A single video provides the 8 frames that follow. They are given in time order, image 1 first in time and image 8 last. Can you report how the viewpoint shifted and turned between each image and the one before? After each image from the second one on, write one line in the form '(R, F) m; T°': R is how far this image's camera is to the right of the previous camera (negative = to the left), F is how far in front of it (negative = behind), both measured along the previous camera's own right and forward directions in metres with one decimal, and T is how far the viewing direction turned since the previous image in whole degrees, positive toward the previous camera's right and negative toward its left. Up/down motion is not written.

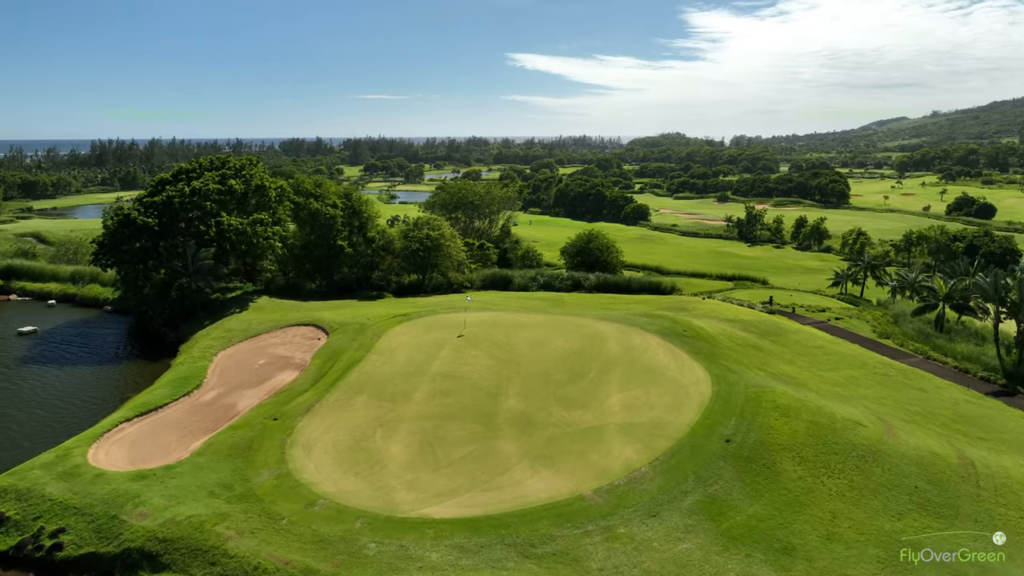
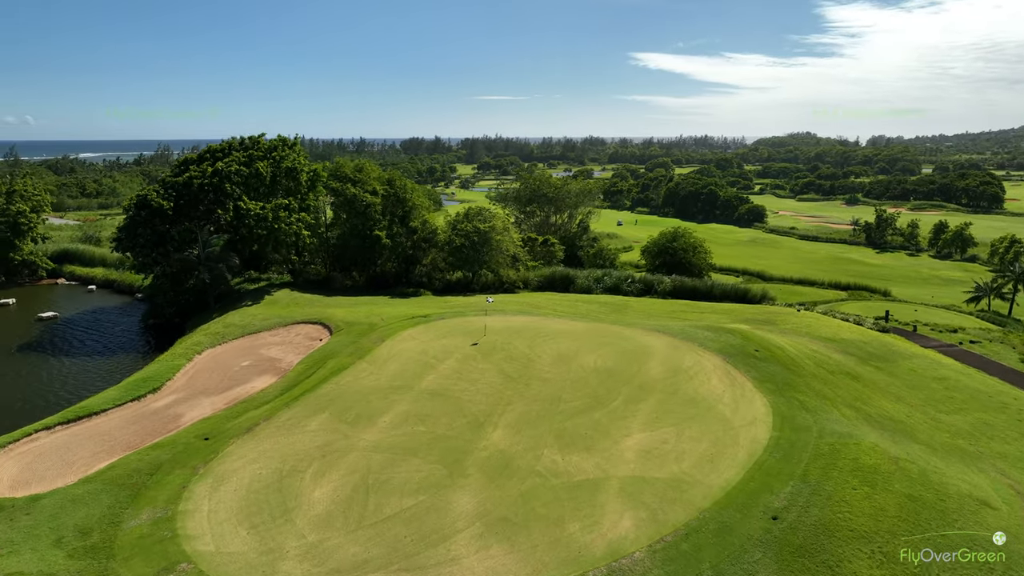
(+3.4, +6.1) m; -9°
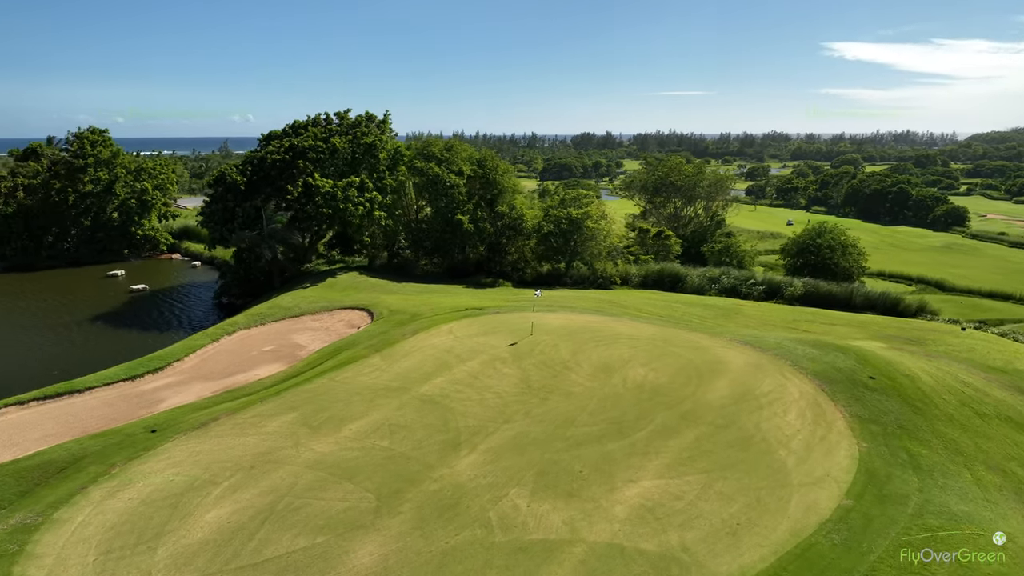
(+4.0, +4.9) m; -13°
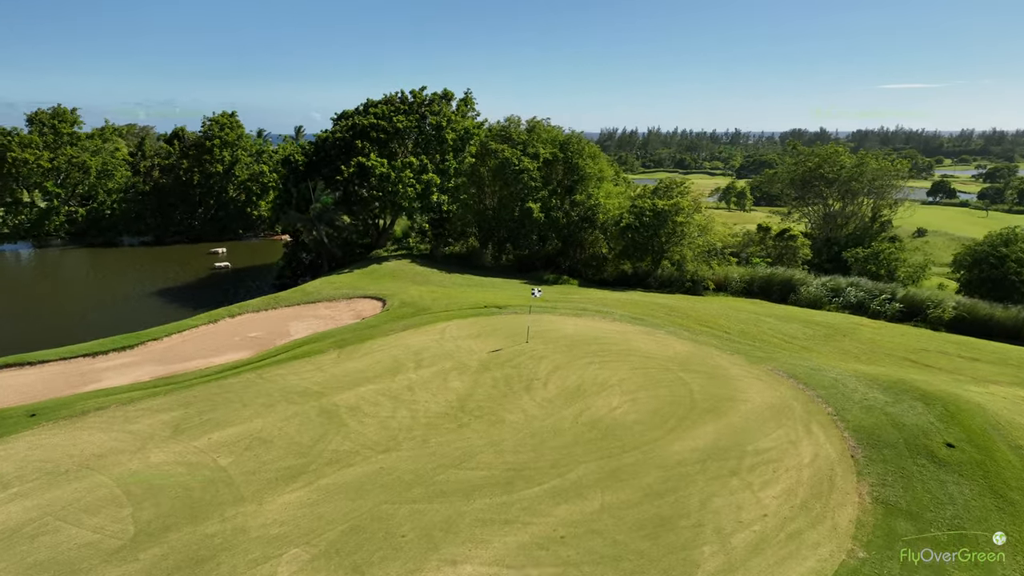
(+5.8, +4.9) m; -15°
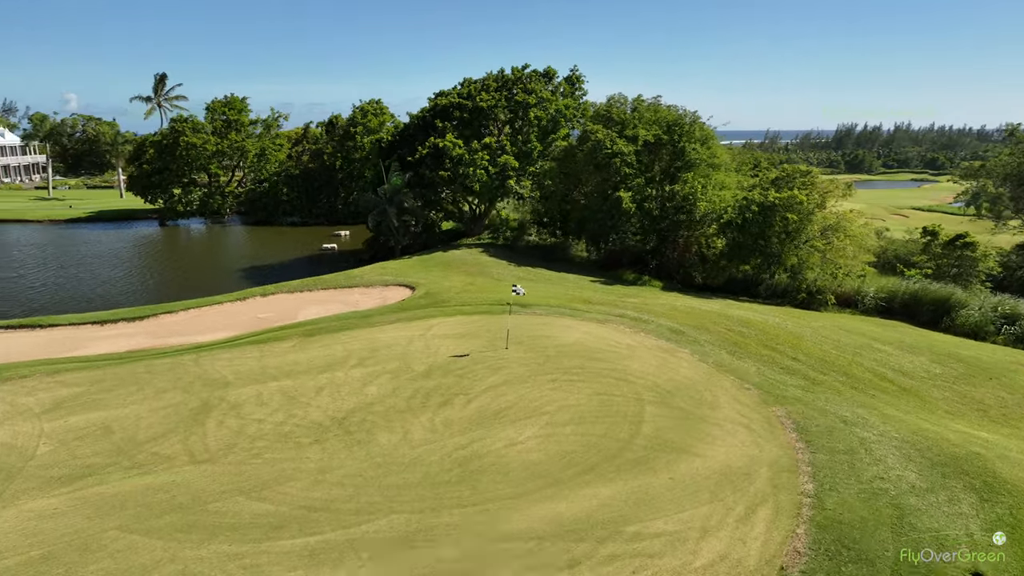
(+5.7, +4.3) m; -17°
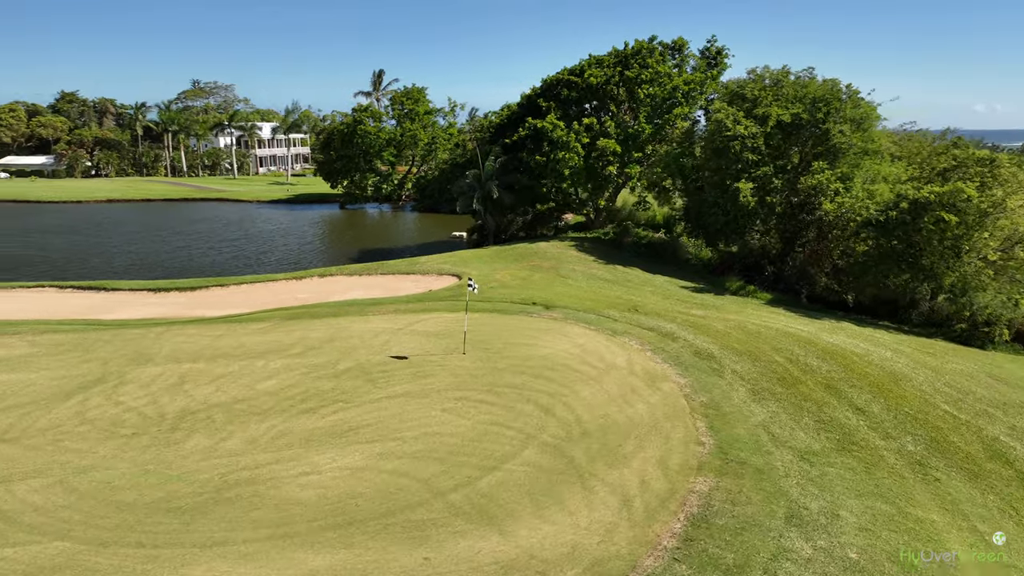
(+5.6, +4.0) m; -19°
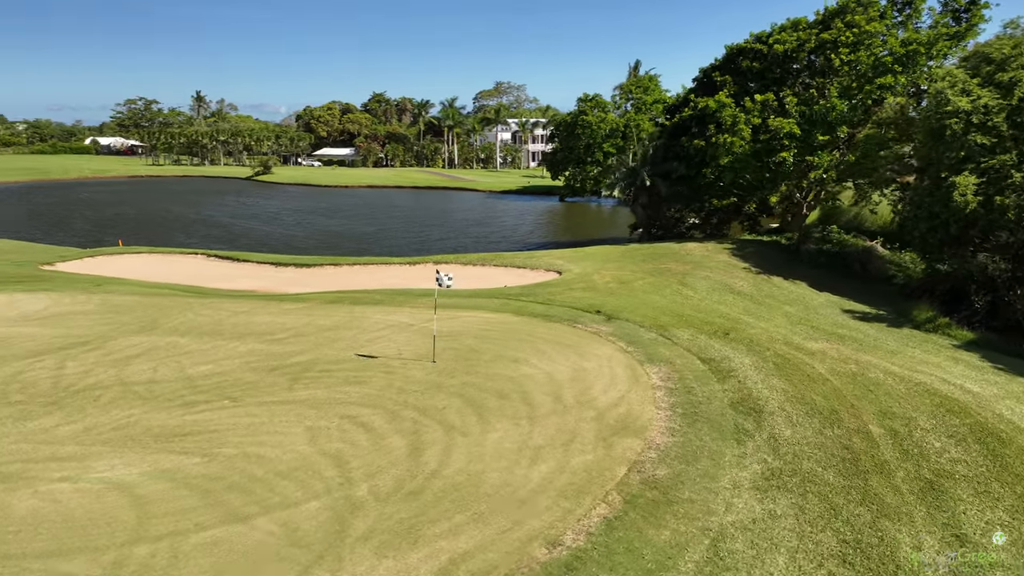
(+4.9, +4.1) m; -23°
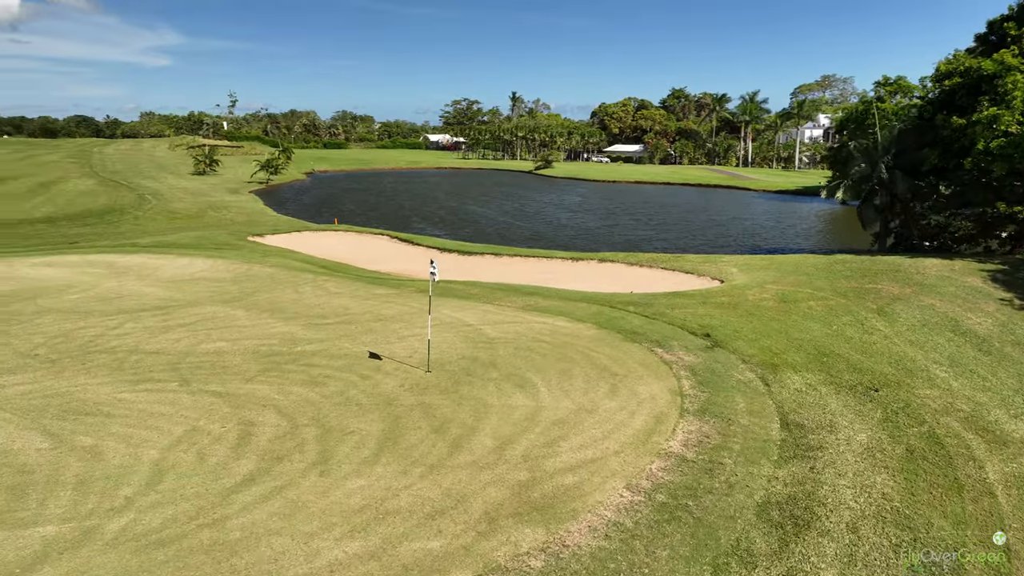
(+3.7, +3.6) m; -24°
